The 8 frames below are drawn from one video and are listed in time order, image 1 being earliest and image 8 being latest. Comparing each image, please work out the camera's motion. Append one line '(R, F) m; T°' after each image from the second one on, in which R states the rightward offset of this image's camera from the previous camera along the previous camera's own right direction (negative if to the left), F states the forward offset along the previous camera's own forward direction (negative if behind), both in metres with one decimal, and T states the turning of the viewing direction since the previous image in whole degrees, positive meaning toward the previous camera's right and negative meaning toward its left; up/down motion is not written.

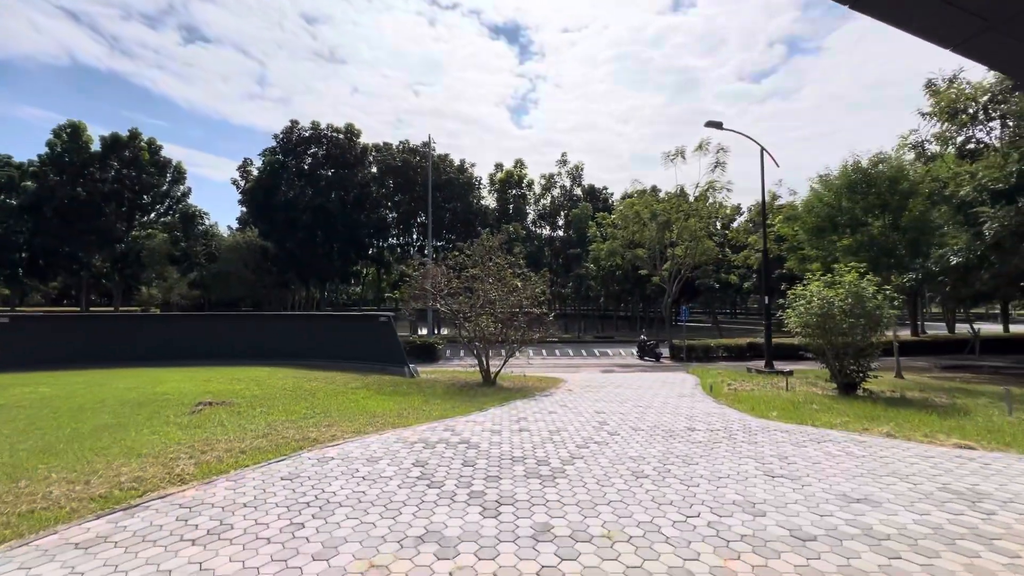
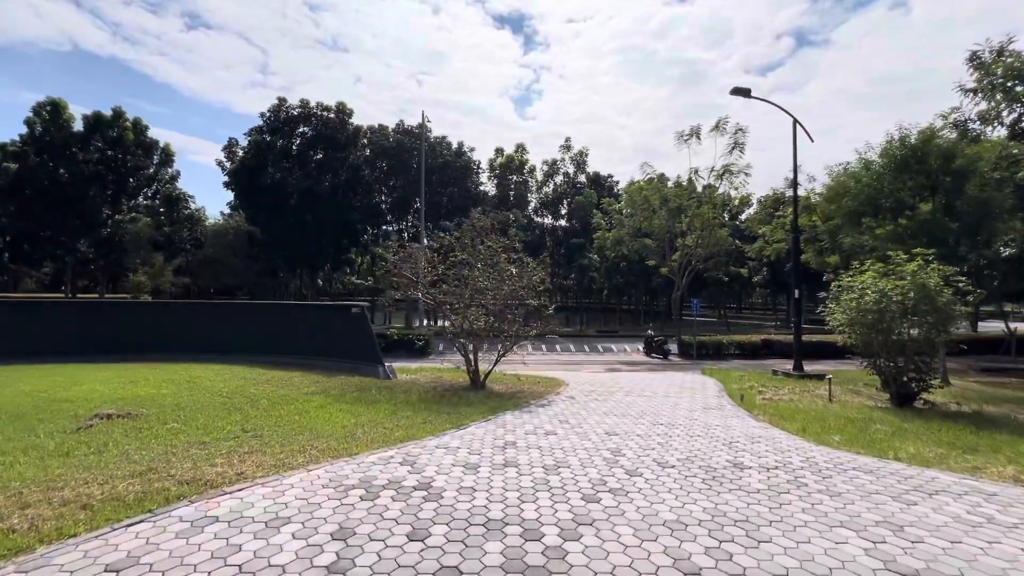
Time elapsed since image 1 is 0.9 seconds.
(+0.2, +2.0) m; 0°
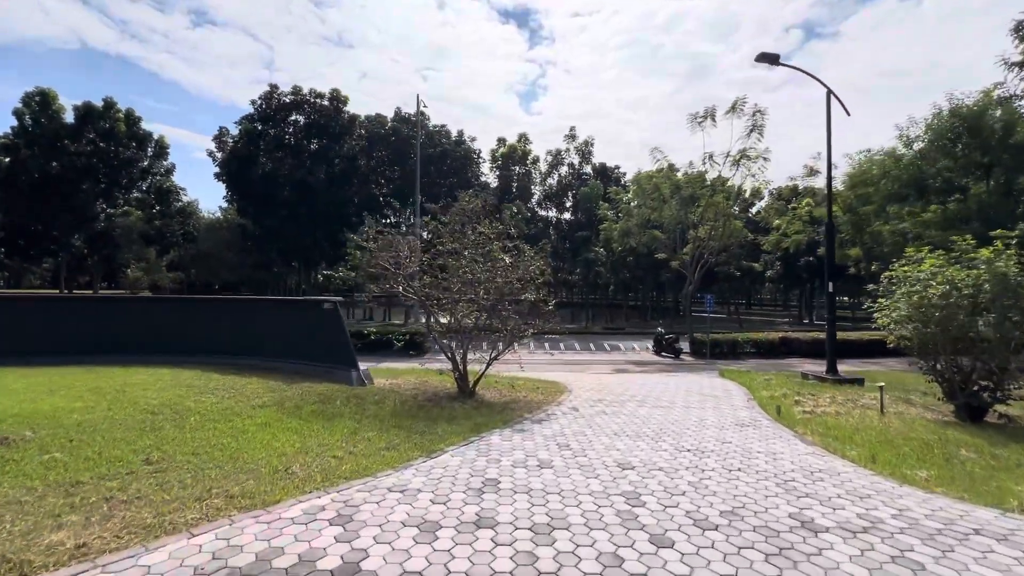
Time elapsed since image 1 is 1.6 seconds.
(+0.3, +1.6) m; -1°
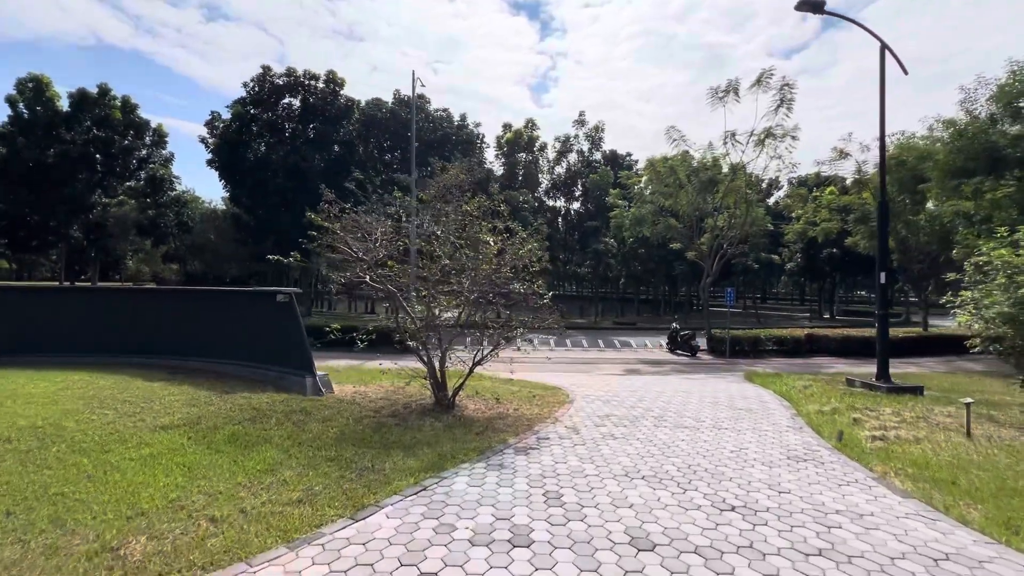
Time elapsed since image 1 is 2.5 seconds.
(+0.4, +1.9) m; -1°
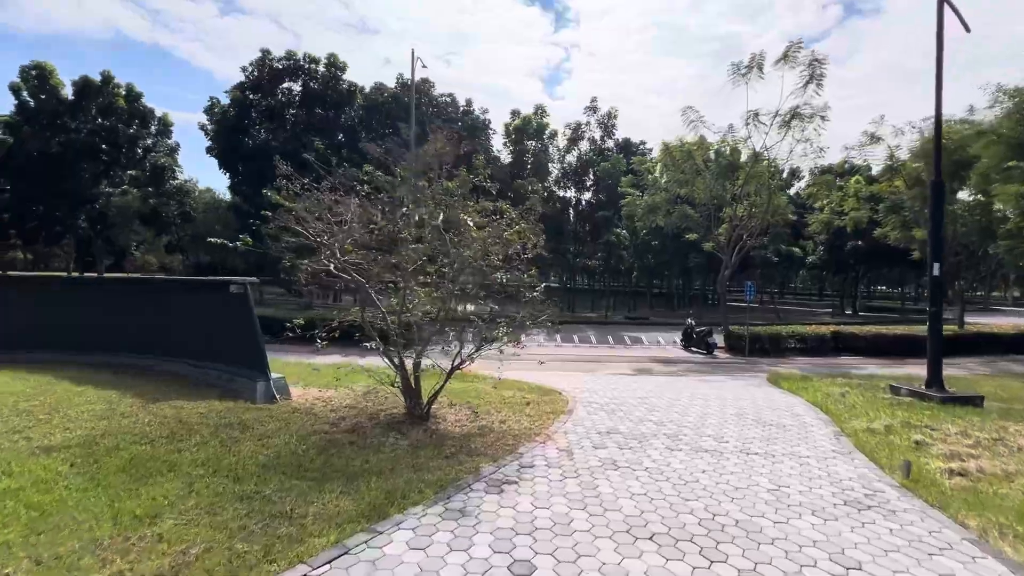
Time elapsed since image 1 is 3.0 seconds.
(+0.4, +1.4) m; -1°
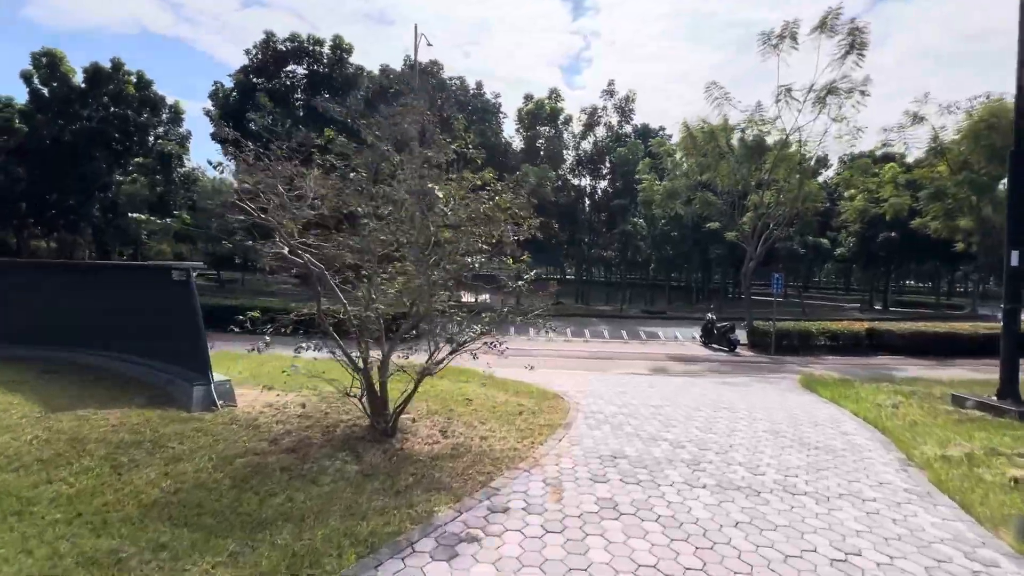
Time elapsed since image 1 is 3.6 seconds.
(+0.4, +1.3) m; -2°
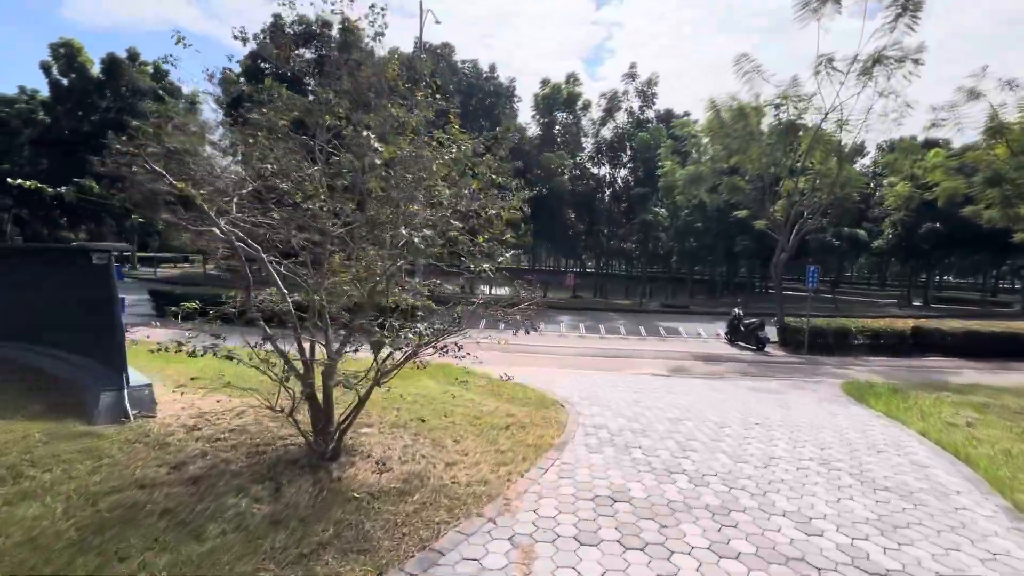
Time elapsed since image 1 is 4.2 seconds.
(+0.5, +1.3) m; -2°
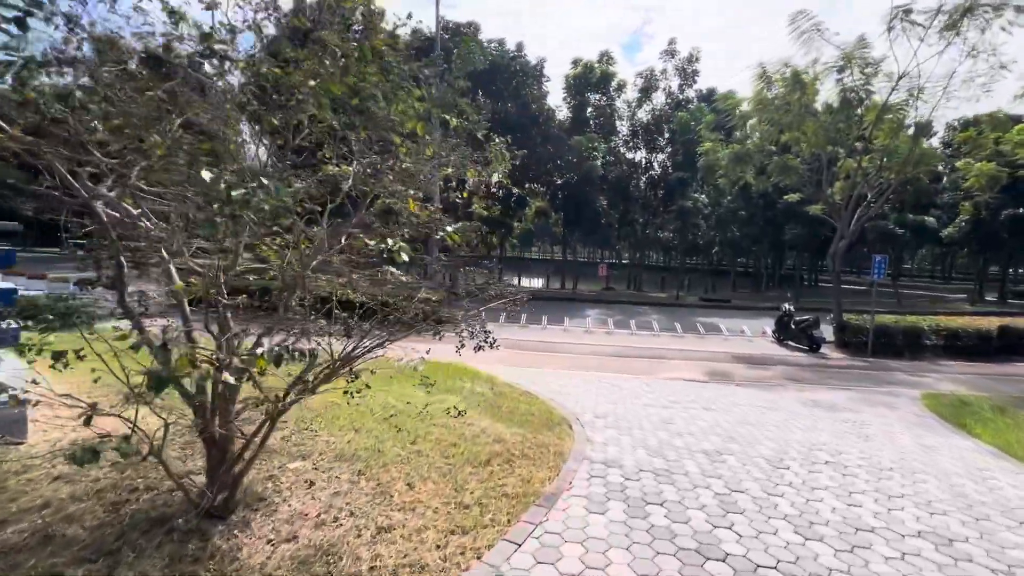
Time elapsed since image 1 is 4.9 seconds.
(+0.5, +1.5) m; -4°
